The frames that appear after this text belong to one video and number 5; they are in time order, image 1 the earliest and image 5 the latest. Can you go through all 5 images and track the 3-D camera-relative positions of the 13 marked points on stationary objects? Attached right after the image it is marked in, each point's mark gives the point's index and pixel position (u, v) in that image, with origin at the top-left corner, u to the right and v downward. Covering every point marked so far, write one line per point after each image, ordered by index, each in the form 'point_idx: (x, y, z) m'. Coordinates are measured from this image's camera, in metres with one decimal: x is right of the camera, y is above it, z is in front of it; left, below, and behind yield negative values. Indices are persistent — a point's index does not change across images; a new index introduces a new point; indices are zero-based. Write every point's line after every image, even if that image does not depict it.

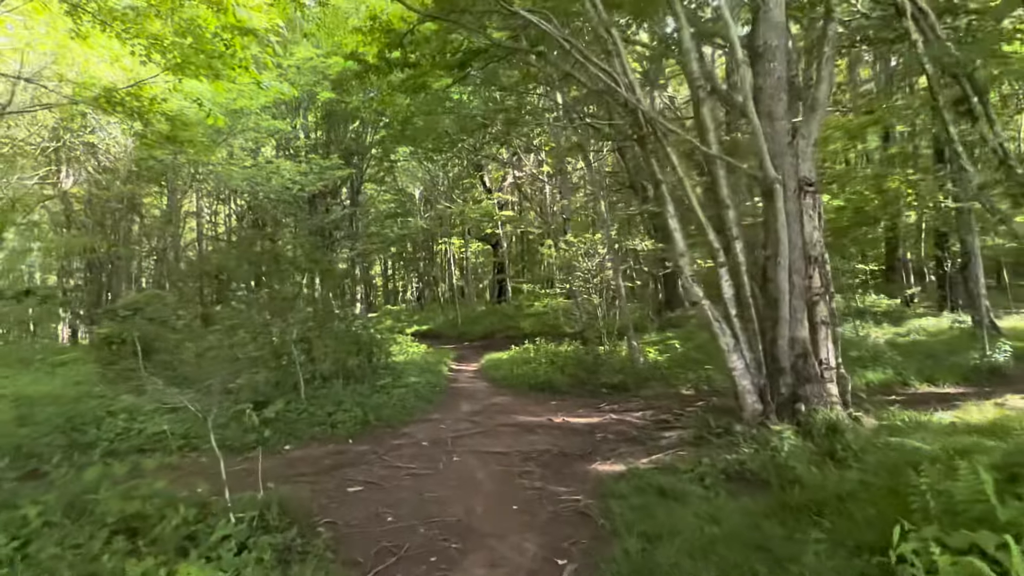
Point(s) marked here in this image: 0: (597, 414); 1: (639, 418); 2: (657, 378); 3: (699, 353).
0: (+1.0, -1.5, +8.1) m
1: (+1.4, -1.5, +7.6) m
2: (+2.1, -1.3, +9.7) m
3: (+3.2, -1.1, +11.7) m
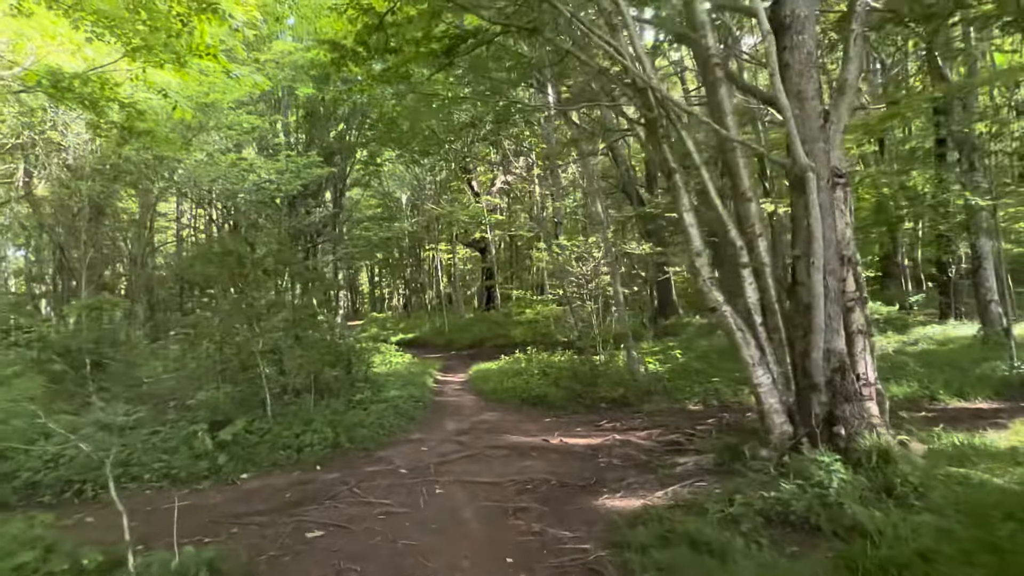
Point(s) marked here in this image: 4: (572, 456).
0: (+0.9, -1.6, +7.3) m
1: (+1.3, -1.5, +6.8) m
2: (+2.0, -1.4, +8.9) m
3: (+3.1, -1.2, +10.9) m
4: (+0.5, -1.5, +6.2) m
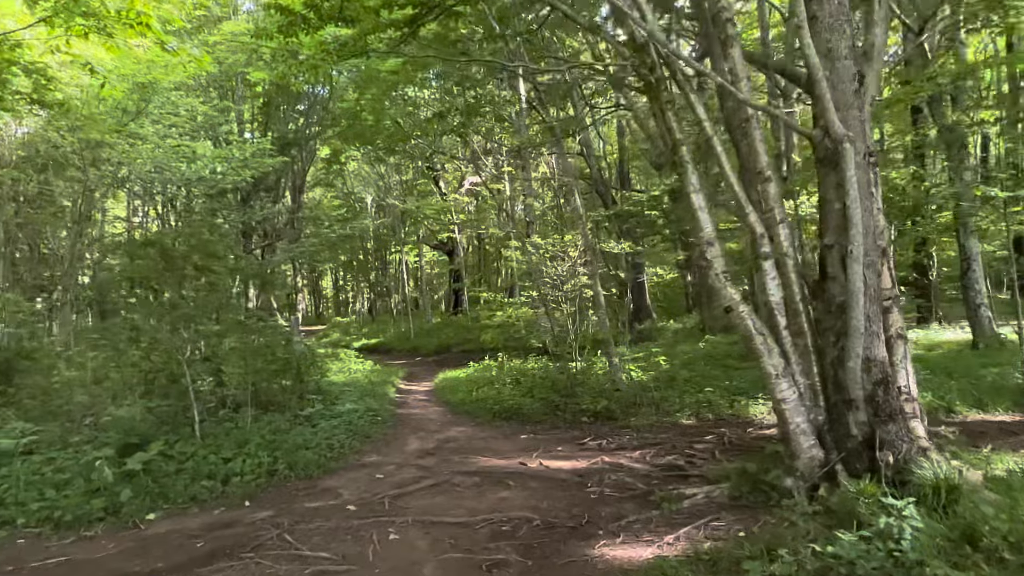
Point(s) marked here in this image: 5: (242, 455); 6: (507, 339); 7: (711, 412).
0: (+0.7, -1.5, +6.3) m
1: (+1.1, -1.5, +5.9) m
2: (+1.6, -1.4, +8.0) m
3: (+2.6, -1.2, +10.1) m
4: (+0.3, -1.5, +5.2) m
5: (-2.3, -1.4, +5.7) m
6: (-0.1, -1.1, +14.2) m
7: (+2.2, -1.4, +7.6) m
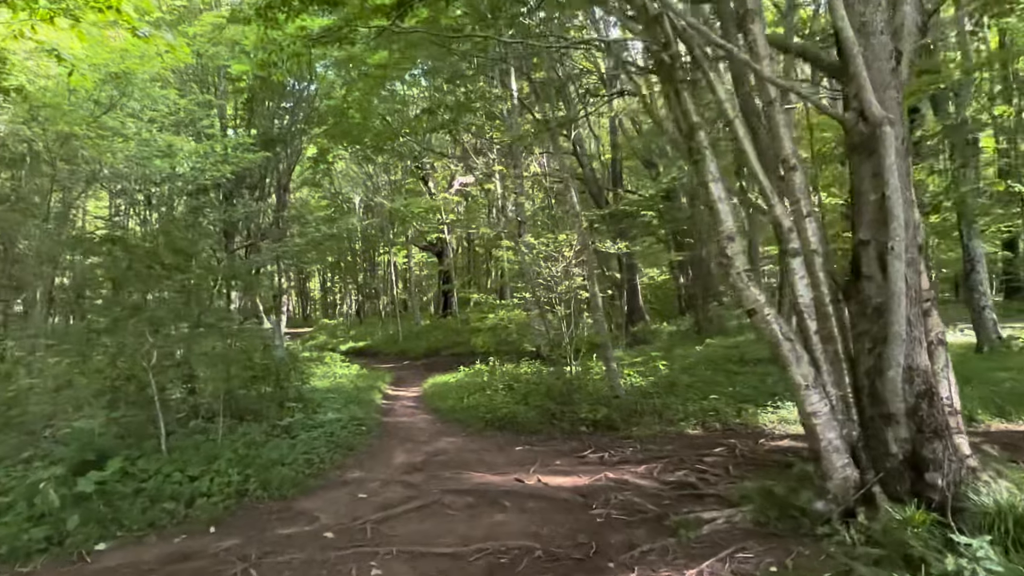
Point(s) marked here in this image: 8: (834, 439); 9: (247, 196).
0: (+0.6, -1.6, +5.8) m
1: (+1.1, -1.5, +5.4) m
2: (+1.6, -1.4, +7.6) m
3: (+2.5, -1.3, +9.6) m
4: (+0.3, -1.5, +4.7) m
5: (-2.3, -1.4, +5.2) m
6: (-0.3, -1.1, +13.7) m
7: (+2.2, -1.4, +7.2) m
8: (+1.8, -0.9, +3.9) m
9: (-6.7, +2.3, +17.0) m
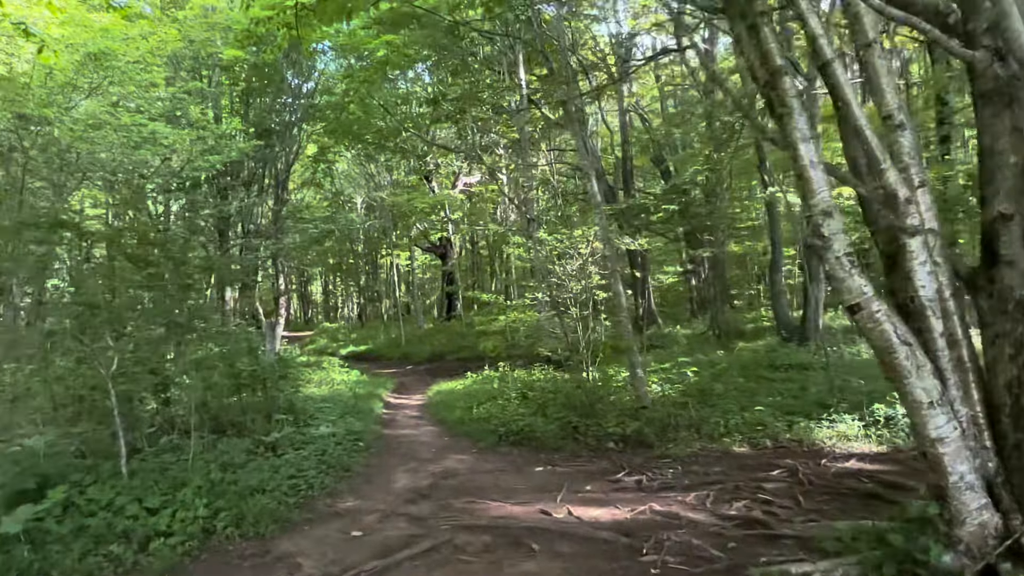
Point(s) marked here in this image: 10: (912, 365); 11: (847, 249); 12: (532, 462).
0: (+0.8, -1.5, +4.9) m
1: (+1.2, -1.5, +4.5) m
2: (+1.7, -1.4, +6.7) m
3: (+2.7, -1.2, +8.7) m
4: (+0.5, -1.5, +3.8) m
5: (-2.2, -1.4, +4.3) m
6: (-0.1, -1.1, +12.8) m
7: (+2.4, -1.4, +6.3) m
8: (+2.0, -0.8, +3.0) m
9: (-6.5, +2.3, +16.2) m
10: (+1.8, -0.3, +3.0) m
11: (+1.6, +0.2, +3.2) m
12: (+0.2, -1.6, +6.2) m
